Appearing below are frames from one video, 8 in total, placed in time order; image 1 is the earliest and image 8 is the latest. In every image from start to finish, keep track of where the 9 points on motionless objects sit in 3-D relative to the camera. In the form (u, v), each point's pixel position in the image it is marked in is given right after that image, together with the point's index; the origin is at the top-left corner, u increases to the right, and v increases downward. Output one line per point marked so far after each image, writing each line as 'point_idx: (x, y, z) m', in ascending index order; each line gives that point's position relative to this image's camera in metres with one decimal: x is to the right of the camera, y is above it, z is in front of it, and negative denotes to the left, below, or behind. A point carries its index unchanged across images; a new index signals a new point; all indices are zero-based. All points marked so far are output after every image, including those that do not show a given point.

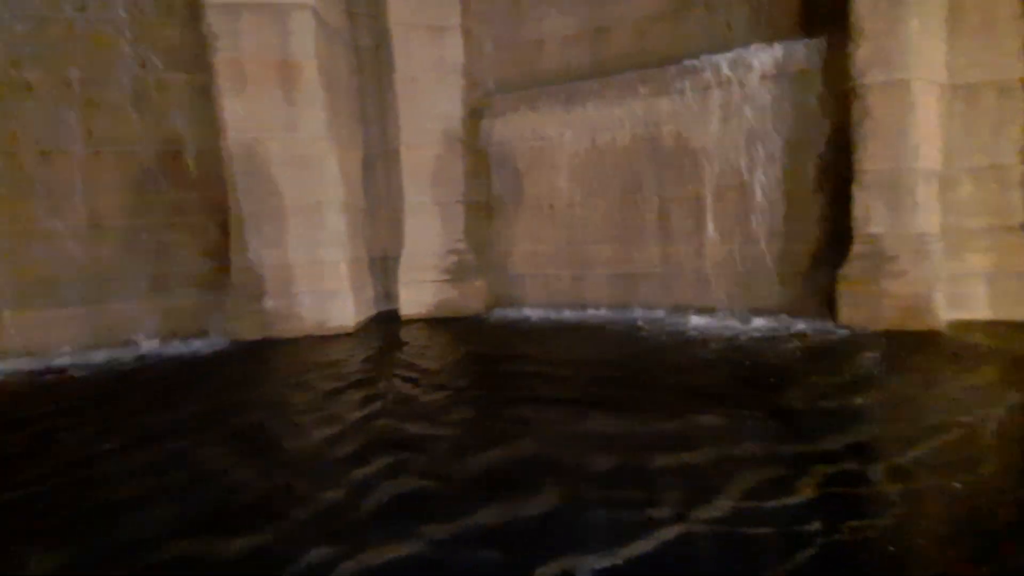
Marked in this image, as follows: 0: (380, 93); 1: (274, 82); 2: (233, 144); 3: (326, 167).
0: (-1.8, +2.5, +8.2) m
1: (-2.4, +2.2, +6.8) m
2: (-2.8, +1.5, +6.8) m
3: (-2.0, +1.3, +7.1) m
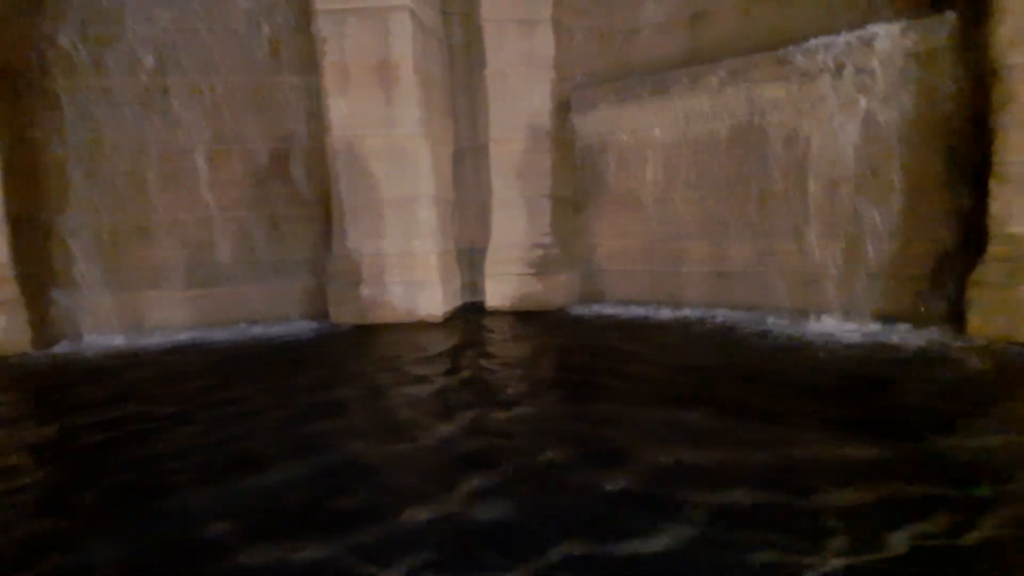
0: (-0.6, +2.6, +8.3) m
1: (-1.5, +2.3, +7.1) m
2: (-1.9, +1.6, +7.2) m
3: (-1.0, +1.4, +7.3) m
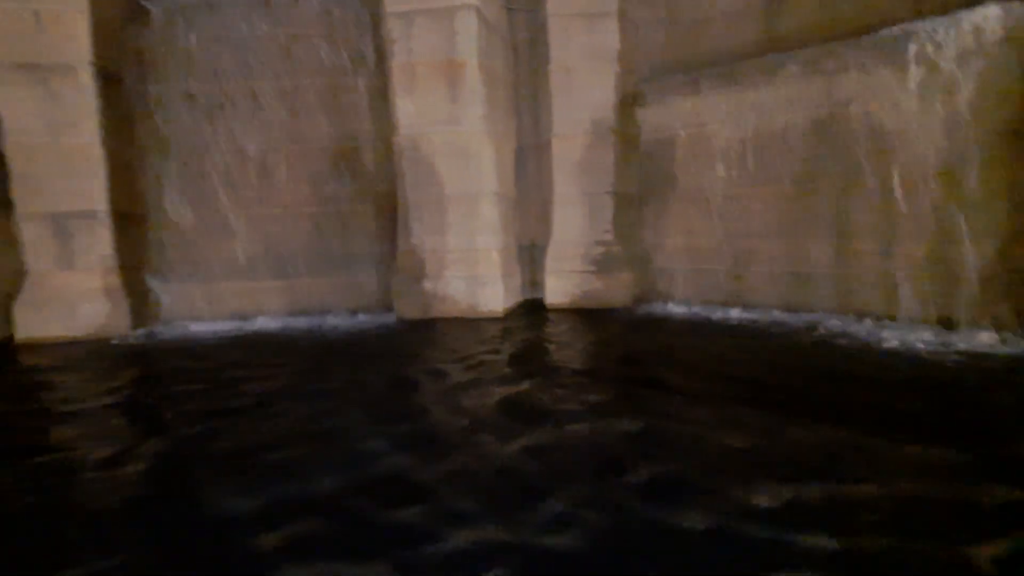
0: (+0.2, +2.6, +8.4) m
1: (-0.8, +2.3, +7.3) m
2: (-1.2, +1.7, +7.4) m
3: (-0.3, +1.5, +7.4) m
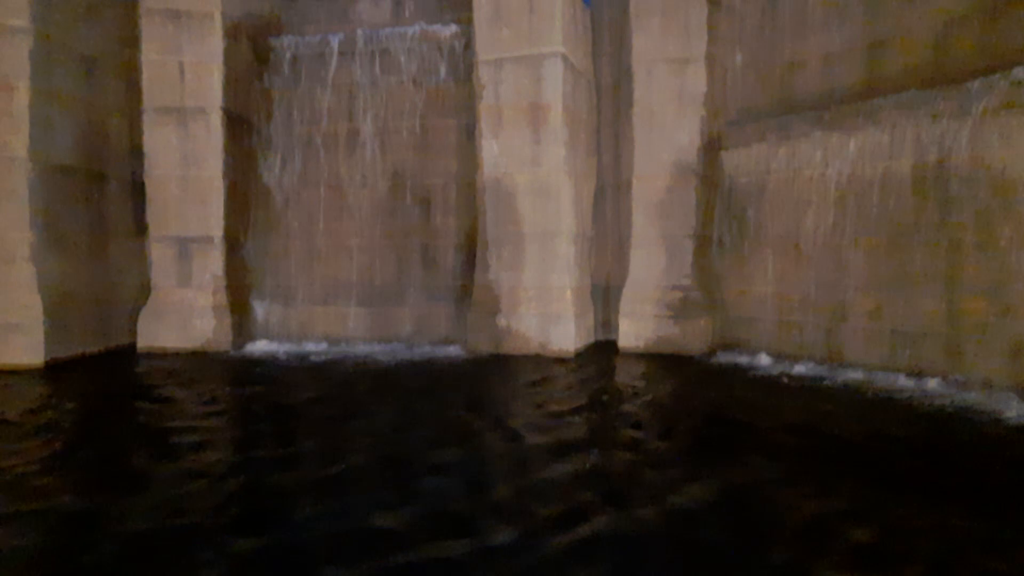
0: (+1.3, +2.1, +8.4) m
1: (+0.2, +1.9, +7.5) m
2: (-0.3, +1.3, +7.7) m
3: (+0.6, +1.0, +7.5) m
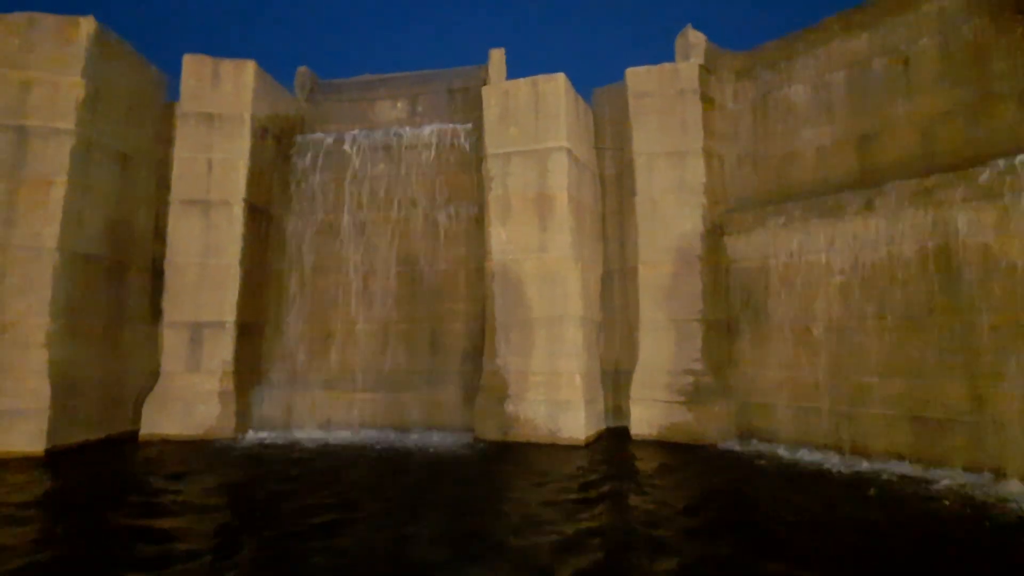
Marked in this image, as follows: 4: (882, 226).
0: (+1.5, +0.9, +8.7) m
1: (+0.3, +0.9, +7.8) m
2: (-0.2, +0.3, +7.9) m
3: (+0.7, +0.1, +7.7) m
4: (+3.9, +0.6, +6.8) m
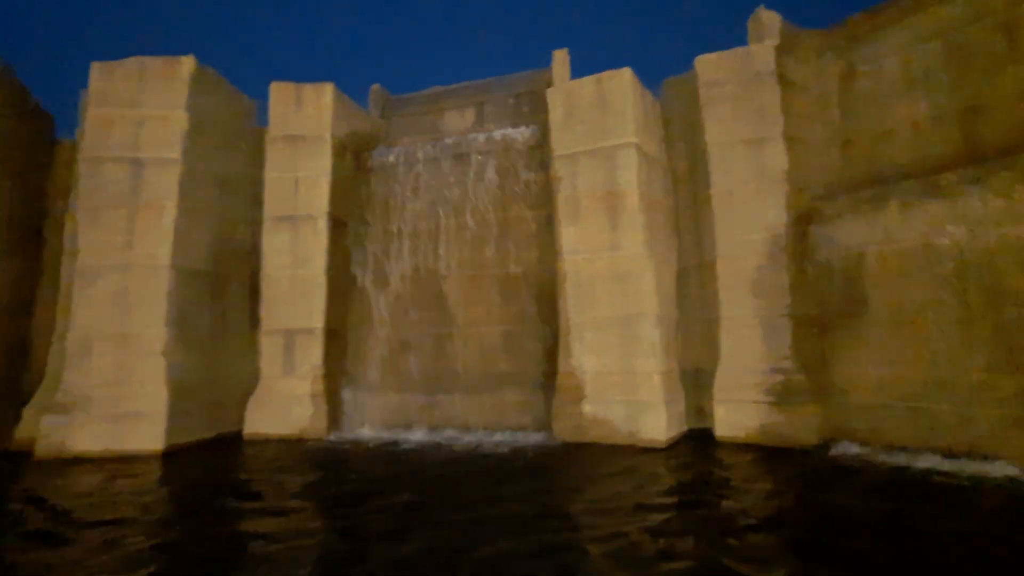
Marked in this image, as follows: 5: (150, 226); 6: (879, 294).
0: (+2.4, +1.0, +8.4) m
1: (+1.1, +0.9, +7.7) m
2: (+0.7, +0.3, +7.9) m
3: (+1.5, +0.1, +7.5) m
4: (+4.5, +0.8, +6.2) m
5: (-4.6, +0.8, +8.3) m
6: (+4.0, -0.1, +7.1) m
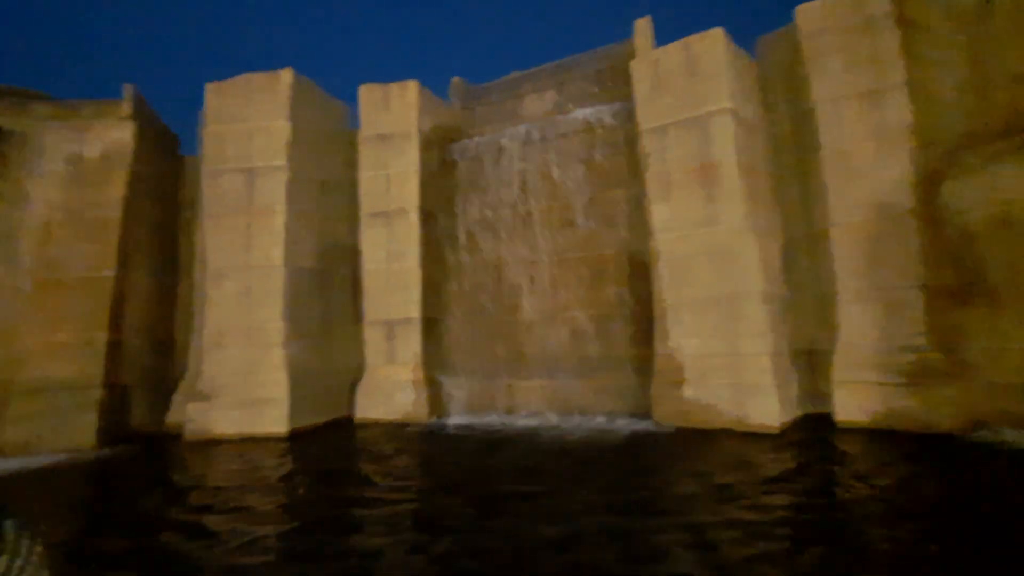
0: (+3.5, +1.3, +7.7) m
1: (+2.1, +1.2, +7.2) m
2: (+1.7, +0.5, +7.5) m
3: (+2.5, +0.3, +7.0) m
4: (+5.1, +1.1, +5.1) m
5: (-3.4, +0.8, +8.8) m
6: (+4.8, +0.3, +6.1) m
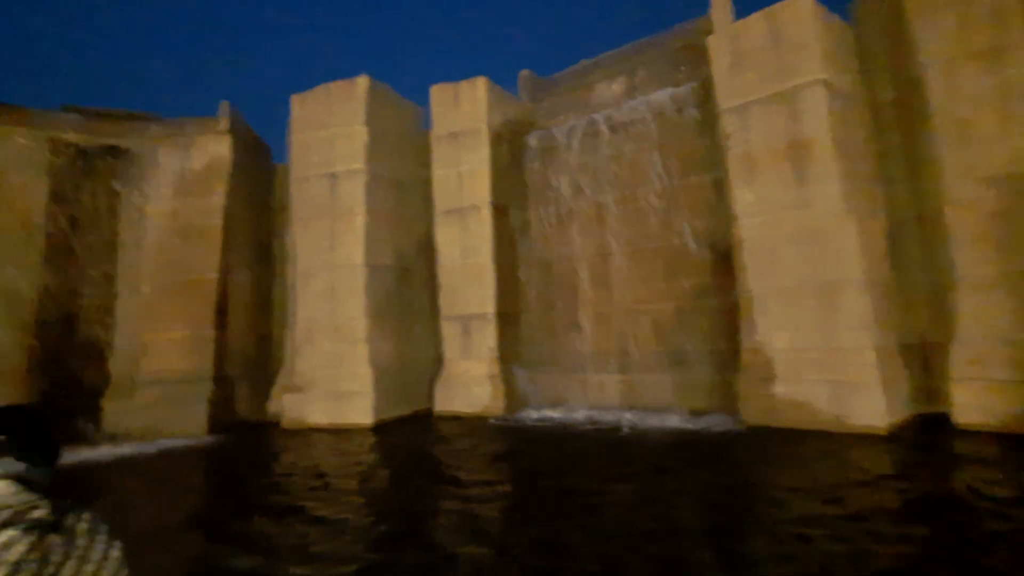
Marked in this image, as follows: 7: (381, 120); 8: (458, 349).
0: (+4.3, +1.4, +6.9) m
1: (+2.8, +1.3, +6.7) m
2: (+2.5, +0.6, +7.0) m
3: (+3.2, +0.4, +6.3) m
4: (+5.5, +1.3, +4.1) m
5: (-2.3, +0.8, +9.0) m
6: (+5.4, +0.4, +5.1) m
7: (-1.9, +2.5, +9.4) m
8: (-0.7, -0.8, +8.5) m
